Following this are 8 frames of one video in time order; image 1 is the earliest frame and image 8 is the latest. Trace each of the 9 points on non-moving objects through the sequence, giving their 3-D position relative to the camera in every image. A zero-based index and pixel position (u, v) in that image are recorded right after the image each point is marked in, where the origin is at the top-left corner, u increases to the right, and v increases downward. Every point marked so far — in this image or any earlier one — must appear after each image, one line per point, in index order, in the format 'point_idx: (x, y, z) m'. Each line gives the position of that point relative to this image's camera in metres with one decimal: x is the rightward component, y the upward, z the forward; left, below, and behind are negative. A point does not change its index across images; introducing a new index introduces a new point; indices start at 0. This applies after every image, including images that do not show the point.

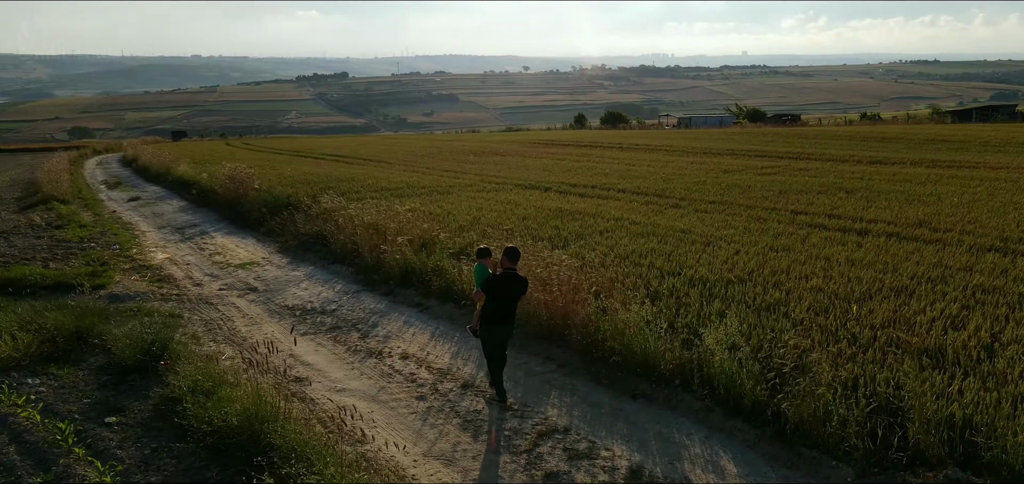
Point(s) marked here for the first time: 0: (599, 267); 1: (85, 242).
0: (+0.9, -0.3, +7.9) m
1: (-7.7, 0.0, +13.3) m
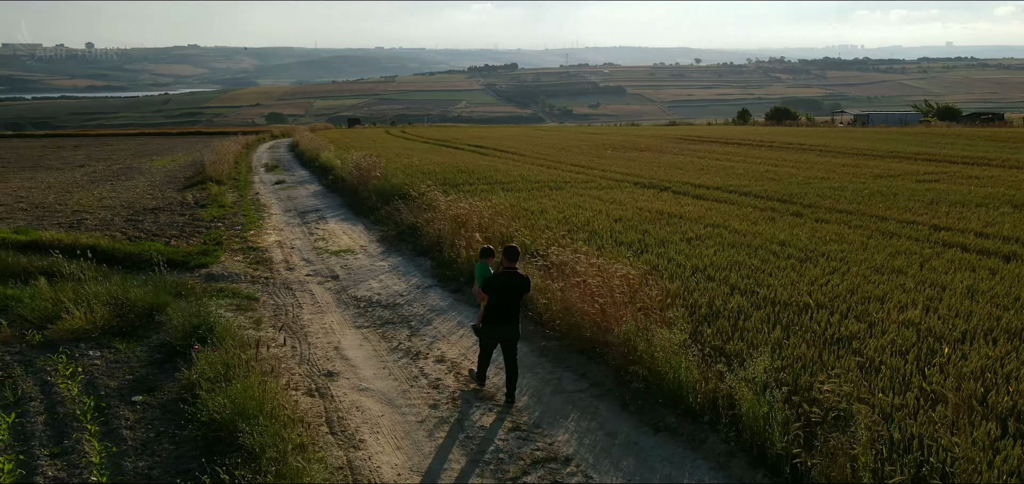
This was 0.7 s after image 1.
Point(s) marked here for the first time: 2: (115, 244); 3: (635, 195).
0: (+1.5, -0.4, +7.3) m
1: (-5.8, +0.4, +14.3) m
2: (-6.1, 0.0, +11.2) m
3: (+2.3, +0.9, +14.0) m
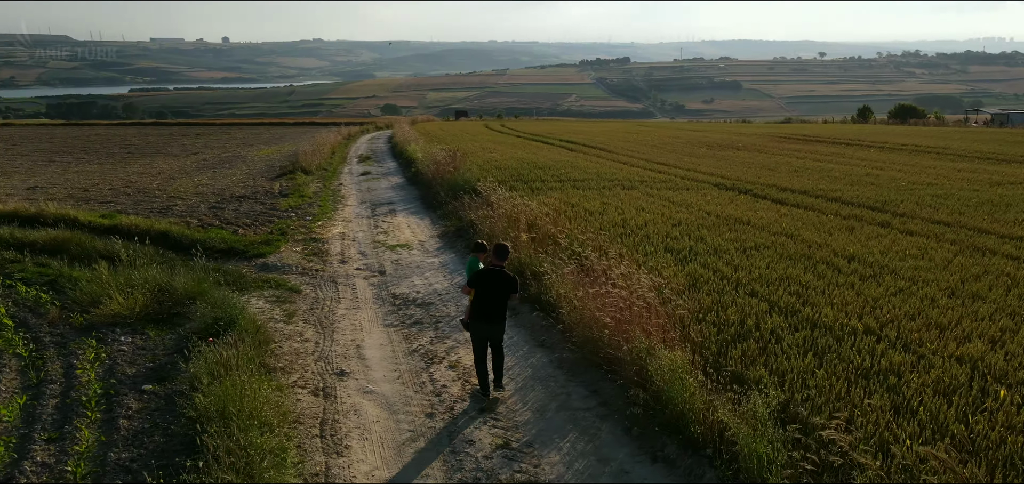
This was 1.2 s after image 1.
0: (+1.7, -0.5, +6.8) m
1: (-4.5, +0.6, +14.7) m
2: (-5.2, +0.2, +11.7) m
3: (+3.6, +0.8, +13.2) m
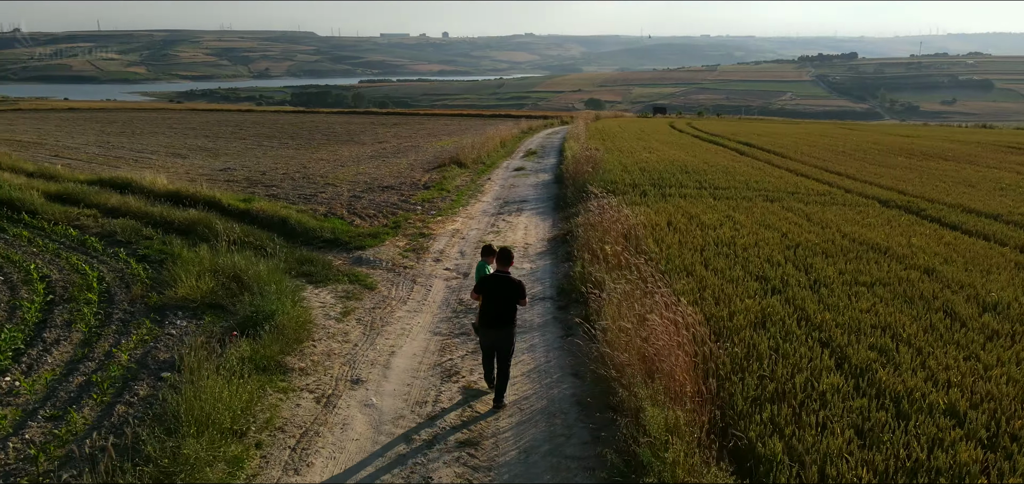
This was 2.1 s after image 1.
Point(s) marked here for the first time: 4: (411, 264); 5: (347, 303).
0: (+2.0, -0.7, +5.7) m
1: (-1.9, +0.8, +15.0) m
2: (-3.4, +0.4, +12.3) m
3: (+5.5, +0.4, +11.5) m
4: (-1.4, -0.3, +10.0) m
5: (-1.8, -0.7, +8.1) m
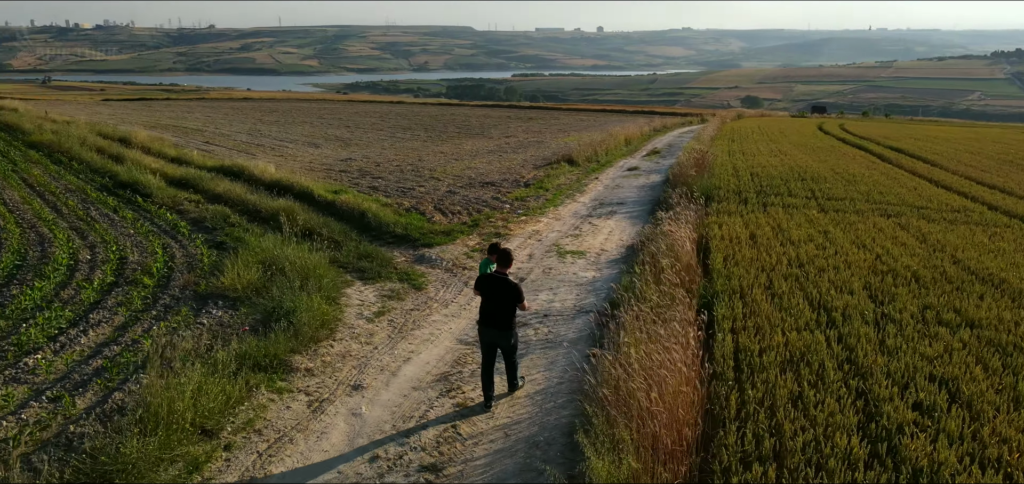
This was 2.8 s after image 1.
0: (+1.9, -0.9, +5.0) m
1: (0.0, +0.8, +14.8) m
2: (-2.0, +0.5, +12.4) m
3: (+6.5, 0.0, +9.9) m
4: (-0.5, -0.3, +9.8) m
5: (-1.4, -0.7, +8.0) m
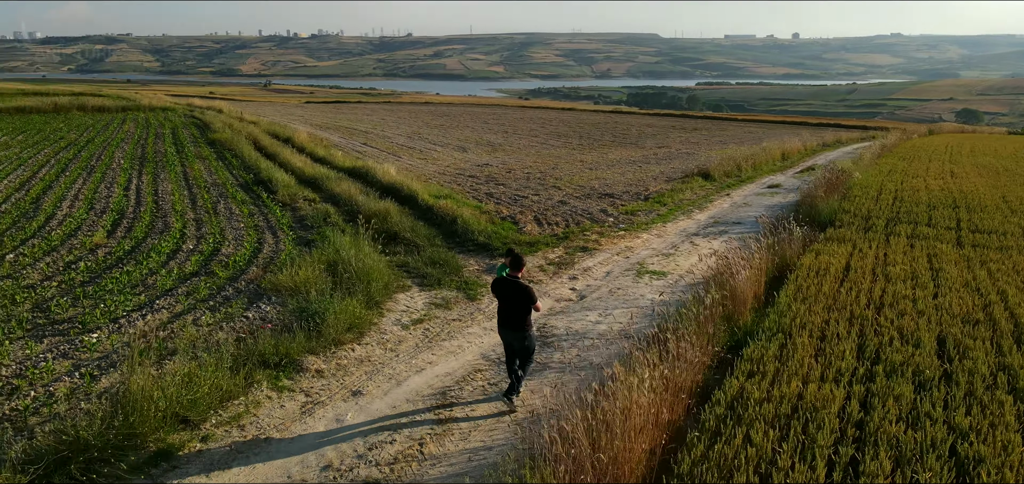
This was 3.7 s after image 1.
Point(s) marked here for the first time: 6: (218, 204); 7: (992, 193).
0: (+1.6, -1.1, +4.4) m
1: (+2.1, +0.5, +14.4) m
2: (-0.5, +0.4, +12.5) m
3: (+7.2, -0.6, +8.1) m
4: (+0.4, -0.5, +9.7) m
5: (-0.9, -0.8, +8.1) m
6: (-5.3, +0.7, +13.2) m
7: (+10.5, +1.1, +16.1) m
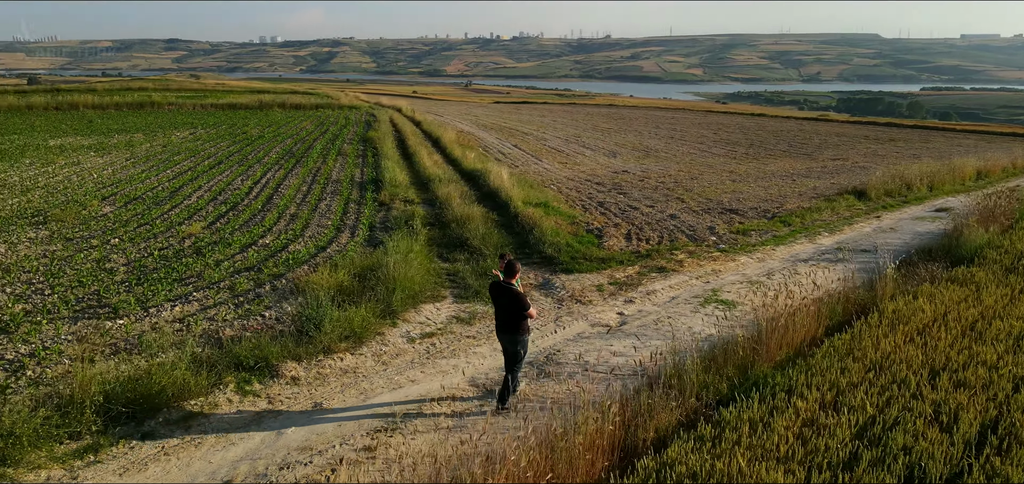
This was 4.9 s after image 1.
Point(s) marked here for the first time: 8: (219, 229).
0: (+0.8, -1.4, +3.6) m
1: (+3.8, +0.1, +13.2) m
2: (+0.9, +0.2, +12.0) m
3: (+7.2, -1.2, +5.9) m
4: (+1.0, -0.7, +9.0) m
5: (-0.7, -0.9, +7.8) m
6: (-3.6, +0.8, +13.9) m
7: (+12.5, +0.2, +12.8) m
8: (-4.4, +0.2, +11.1) m
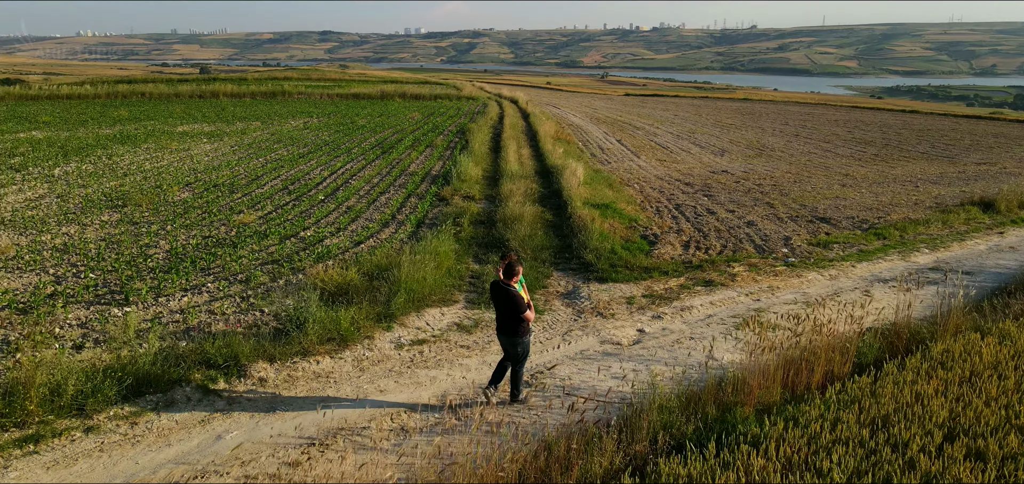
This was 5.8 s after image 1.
0: (0.0, -1.5, +3.1) m
1: (+4.8, -0.1, +12.0) m
2: (+1.7, +0.1, +11.3) m
3: (+6.8, -1.6, +4.2) m
4: (+1.2, -0.8, +8.4) m
5: (-0.7, -0.9, +7.5) m
6: (-2.4, +0.9, +13.9) m
7: (+13.2, -0.4, +10.1) m
8: (-3.7, +0.3, +11.4) m
